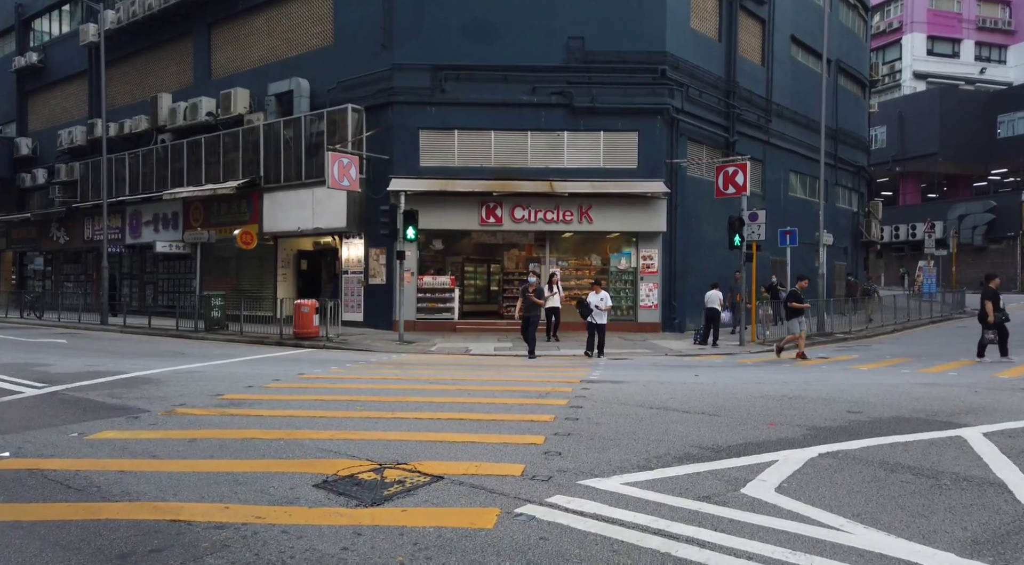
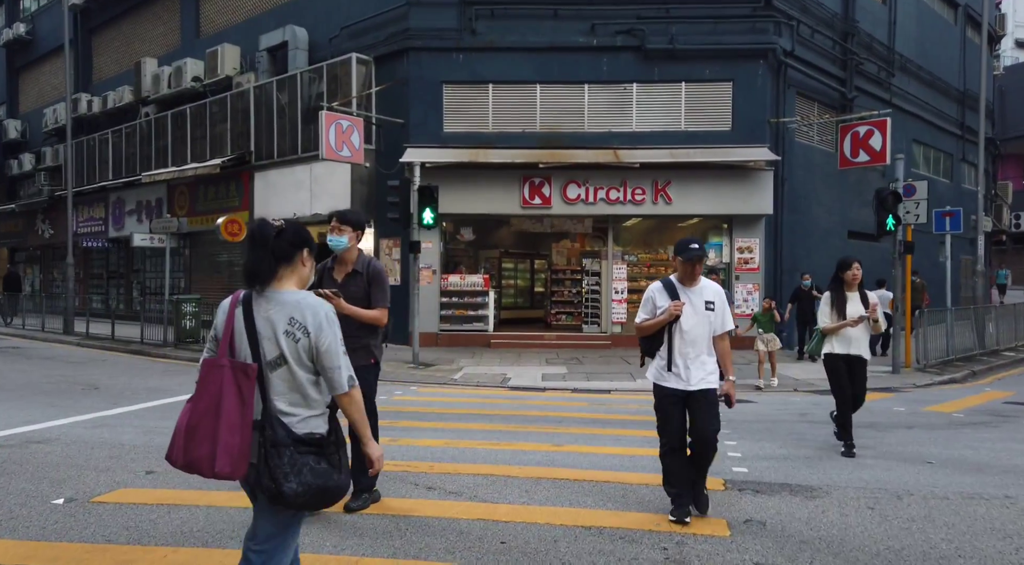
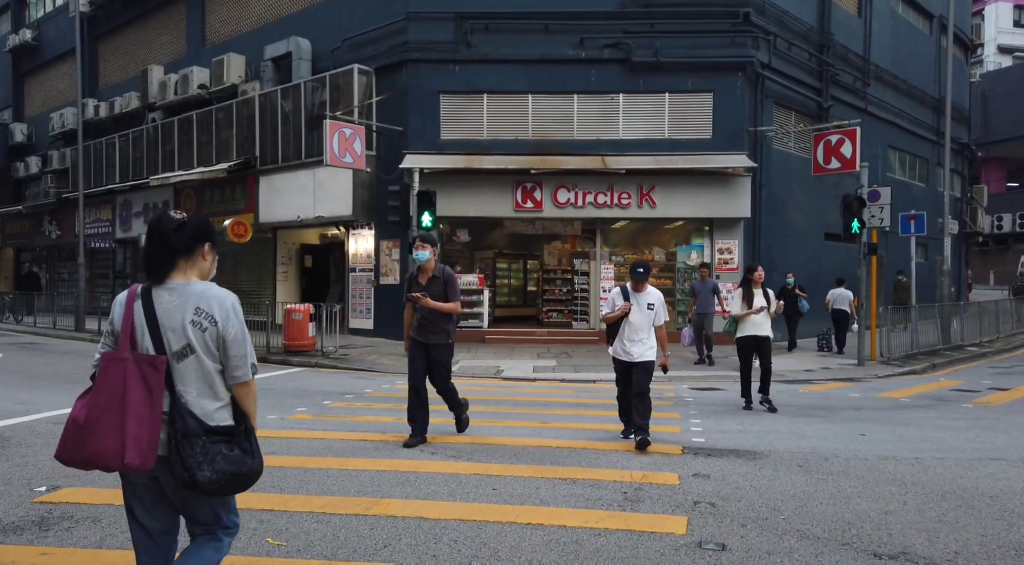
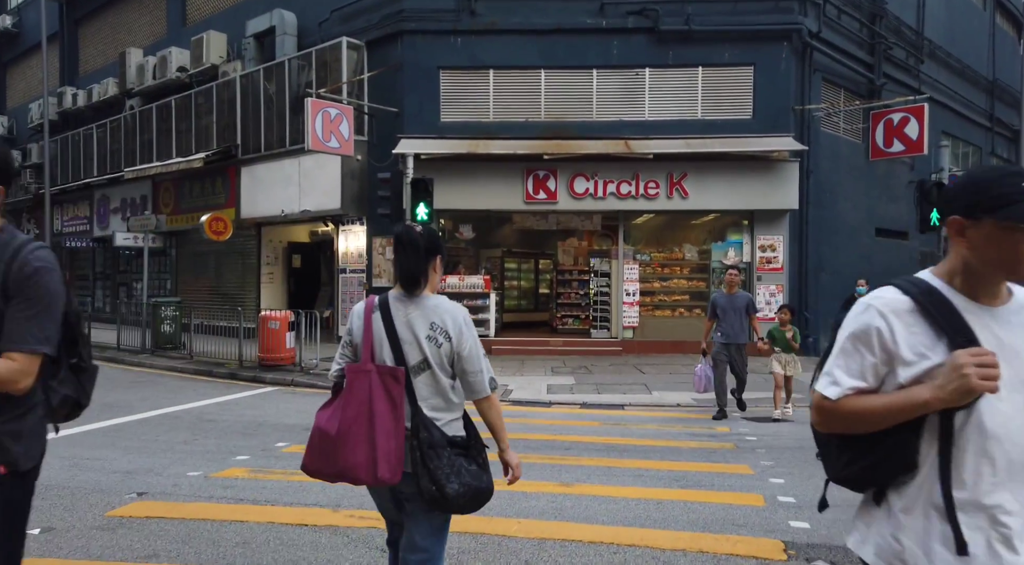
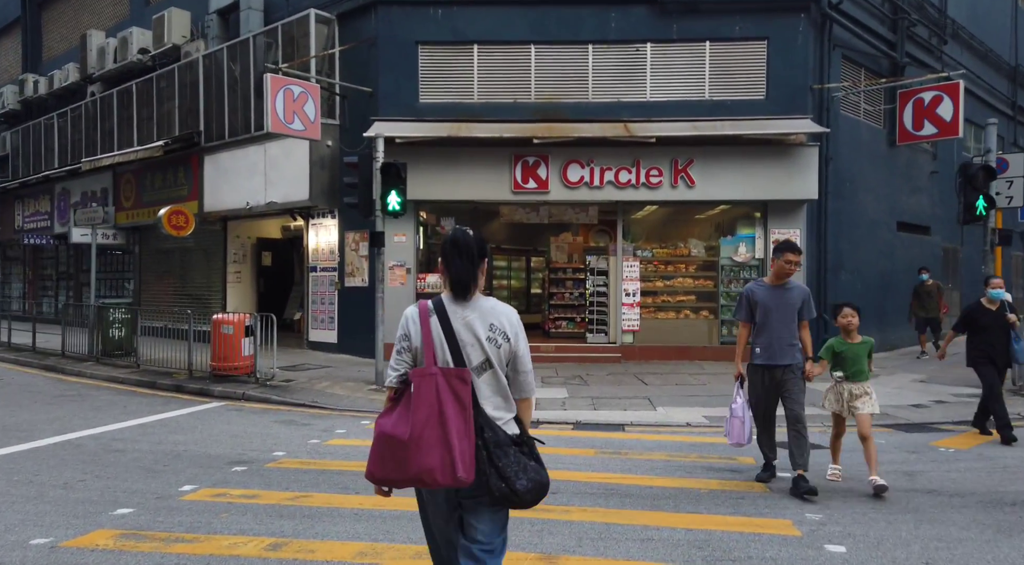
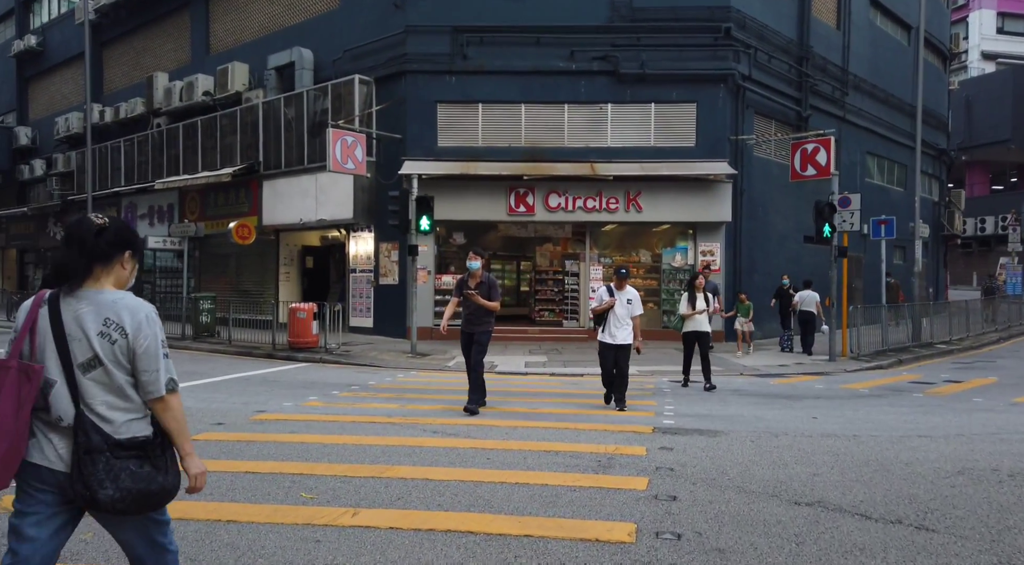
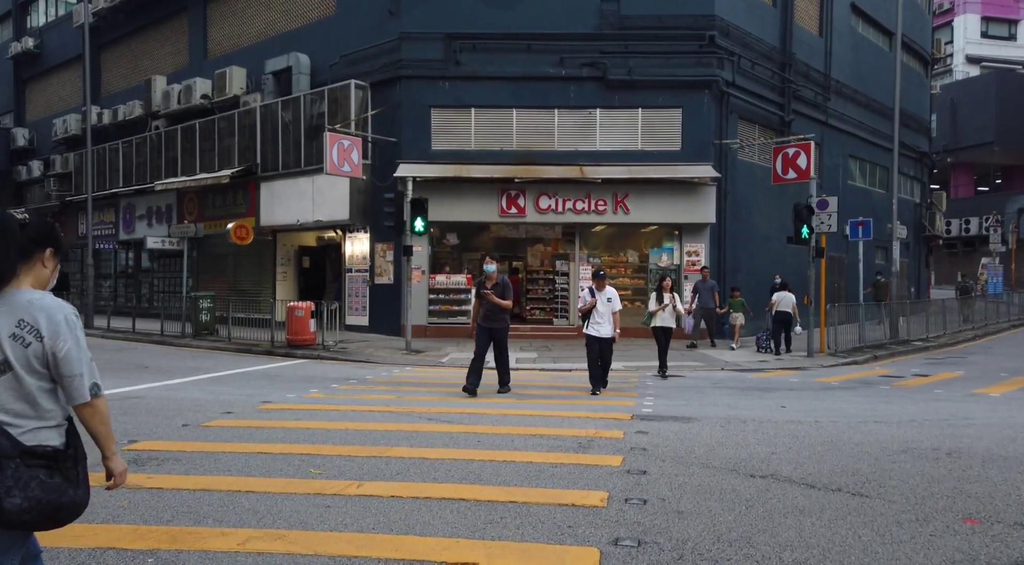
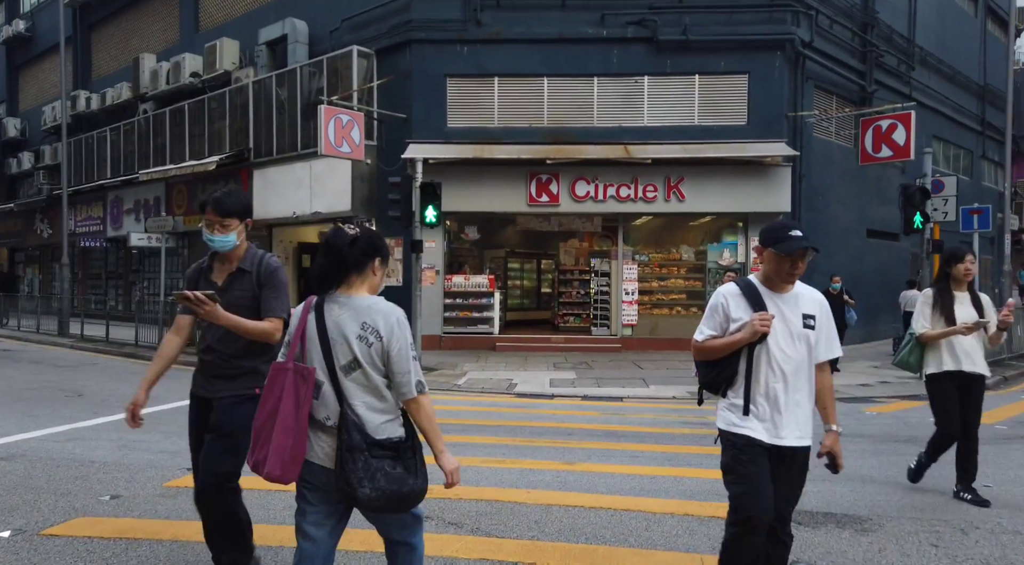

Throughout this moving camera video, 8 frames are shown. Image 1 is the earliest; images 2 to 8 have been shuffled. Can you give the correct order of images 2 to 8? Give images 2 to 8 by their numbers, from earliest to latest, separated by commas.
7, 6, 3, 2, 8, 4, 5
